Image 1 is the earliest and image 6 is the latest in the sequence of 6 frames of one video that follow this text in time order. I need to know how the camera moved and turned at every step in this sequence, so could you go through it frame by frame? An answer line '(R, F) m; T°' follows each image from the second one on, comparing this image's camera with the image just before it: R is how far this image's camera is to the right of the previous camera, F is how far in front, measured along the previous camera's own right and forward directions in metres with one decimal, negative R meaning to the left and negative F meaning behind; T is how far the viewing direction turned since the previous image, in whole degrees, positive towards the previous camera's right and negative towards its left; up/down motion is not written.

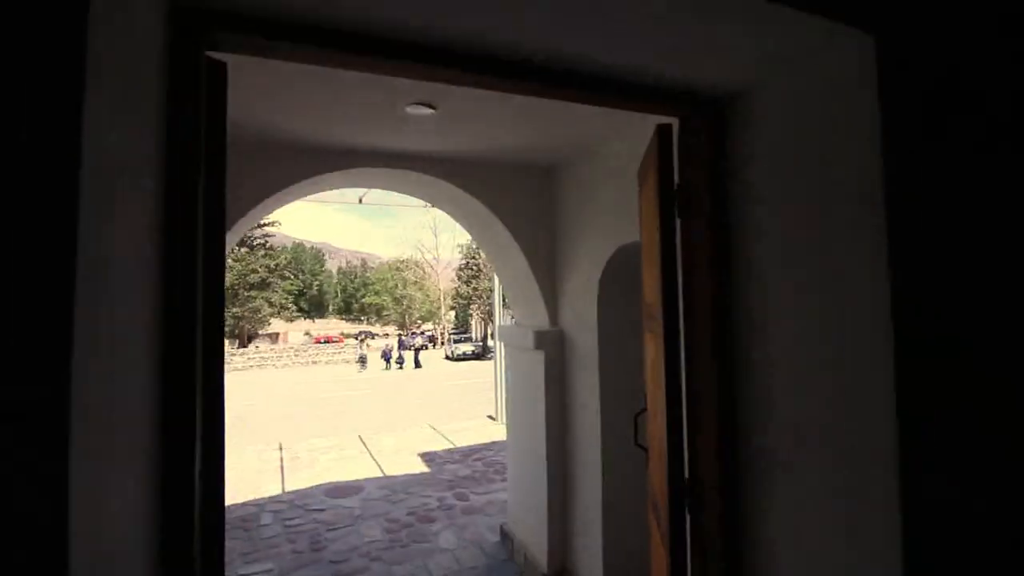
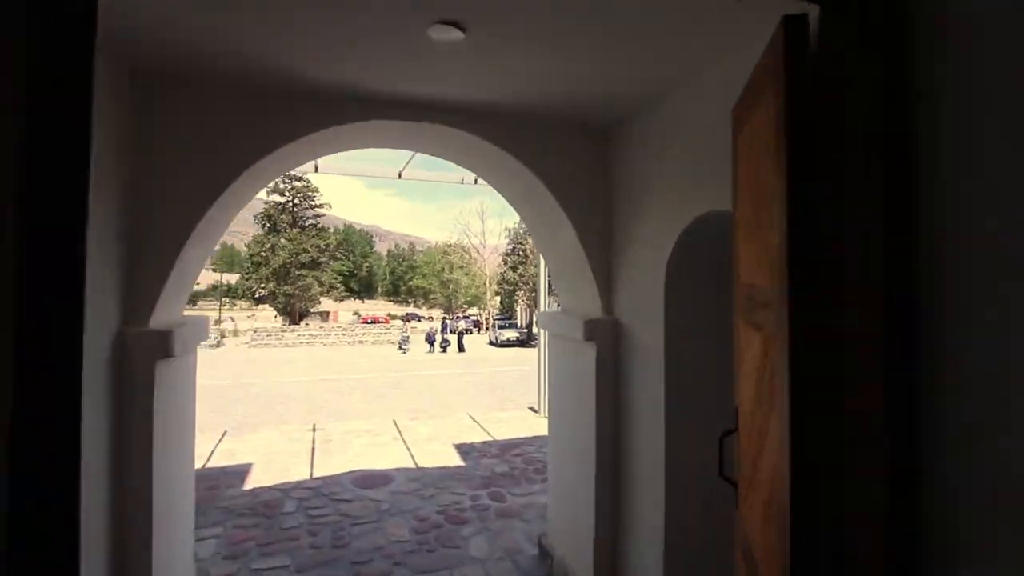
(0.0, +0.5) m; -5°
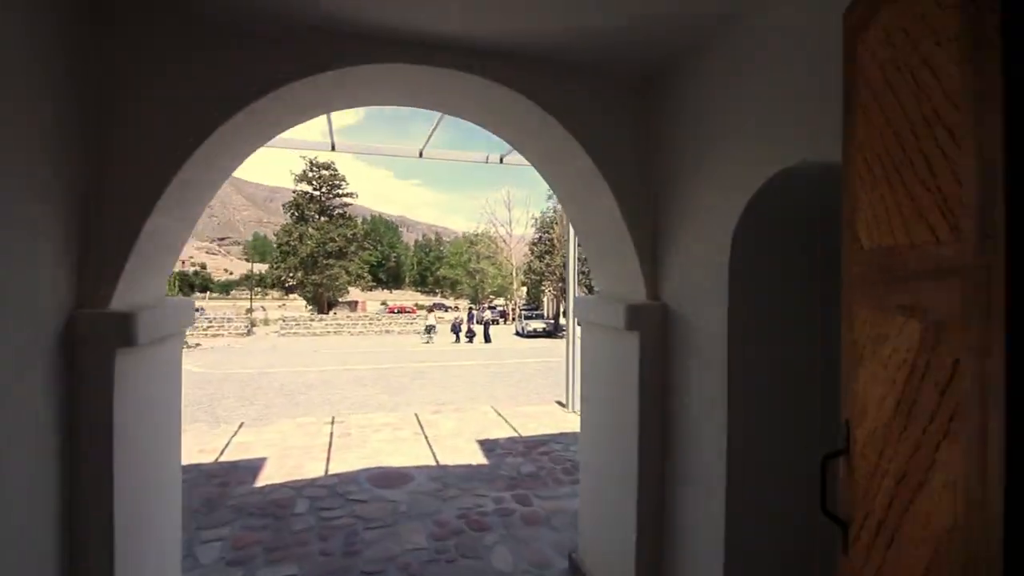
(0.0, +0.4) m; -3°
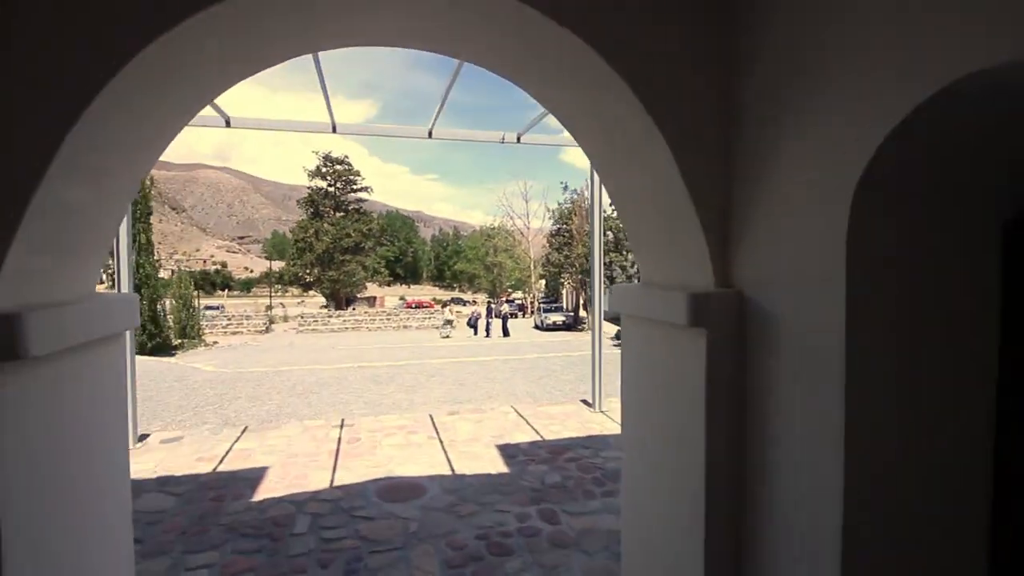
(0.0, +0.5) m; -2°
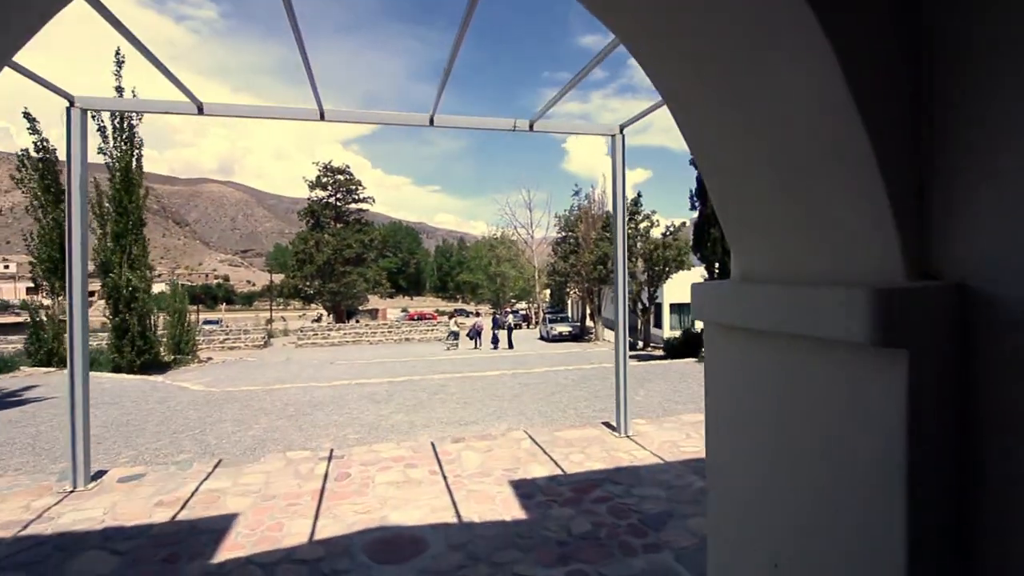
(-0.1, +0.8) m; 0°
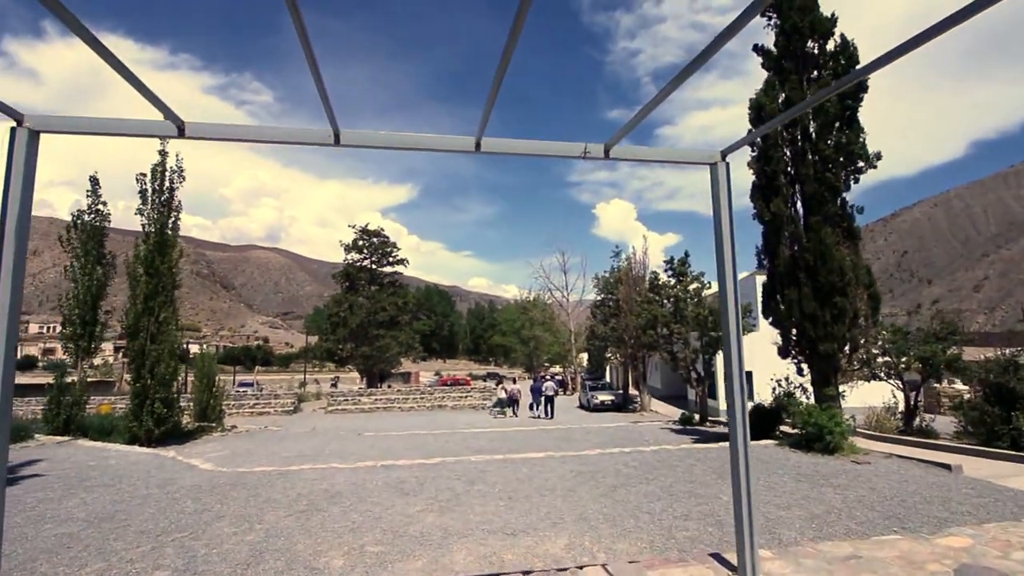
(-0.3, +1.4) m; -4°
